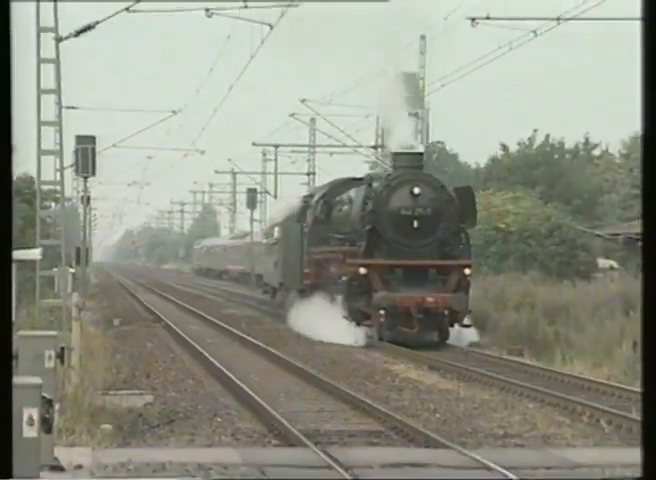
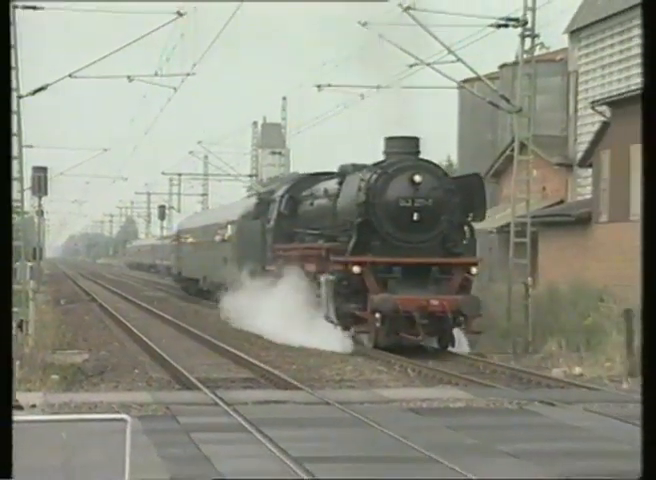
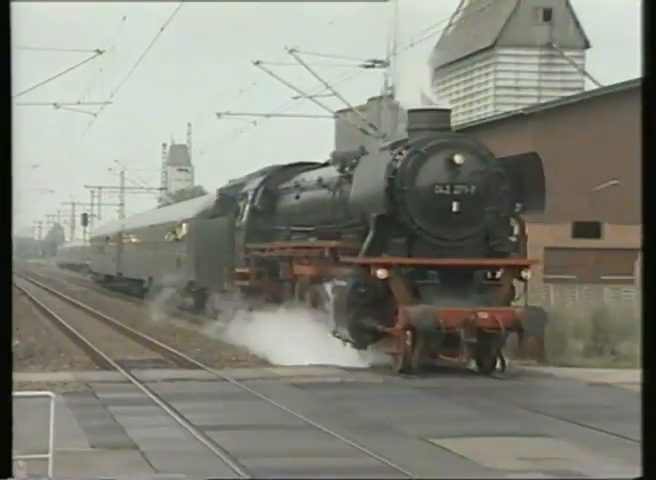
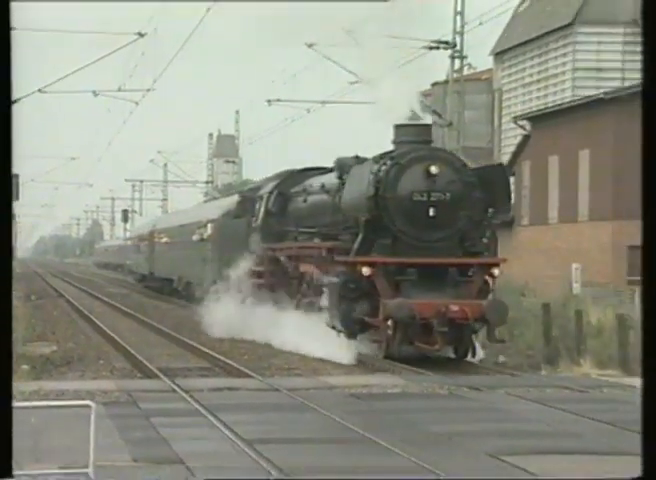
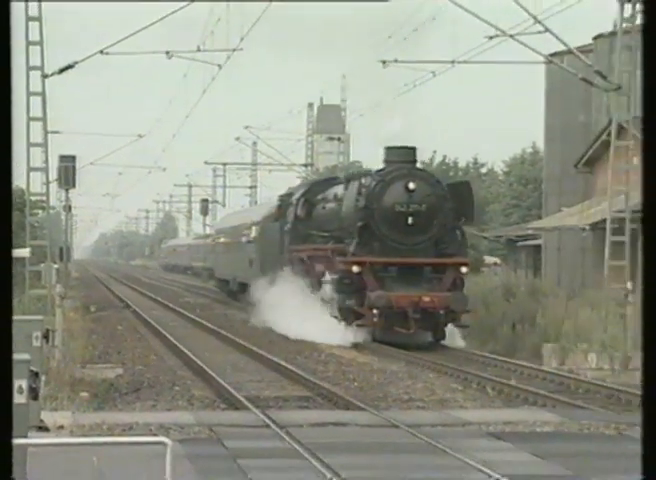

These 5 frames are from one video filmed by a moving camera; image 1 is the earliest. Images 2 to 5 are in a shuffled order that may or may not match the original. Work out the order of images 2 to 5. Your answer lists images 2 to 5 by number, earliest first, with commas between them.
5, 2, 4, 3
